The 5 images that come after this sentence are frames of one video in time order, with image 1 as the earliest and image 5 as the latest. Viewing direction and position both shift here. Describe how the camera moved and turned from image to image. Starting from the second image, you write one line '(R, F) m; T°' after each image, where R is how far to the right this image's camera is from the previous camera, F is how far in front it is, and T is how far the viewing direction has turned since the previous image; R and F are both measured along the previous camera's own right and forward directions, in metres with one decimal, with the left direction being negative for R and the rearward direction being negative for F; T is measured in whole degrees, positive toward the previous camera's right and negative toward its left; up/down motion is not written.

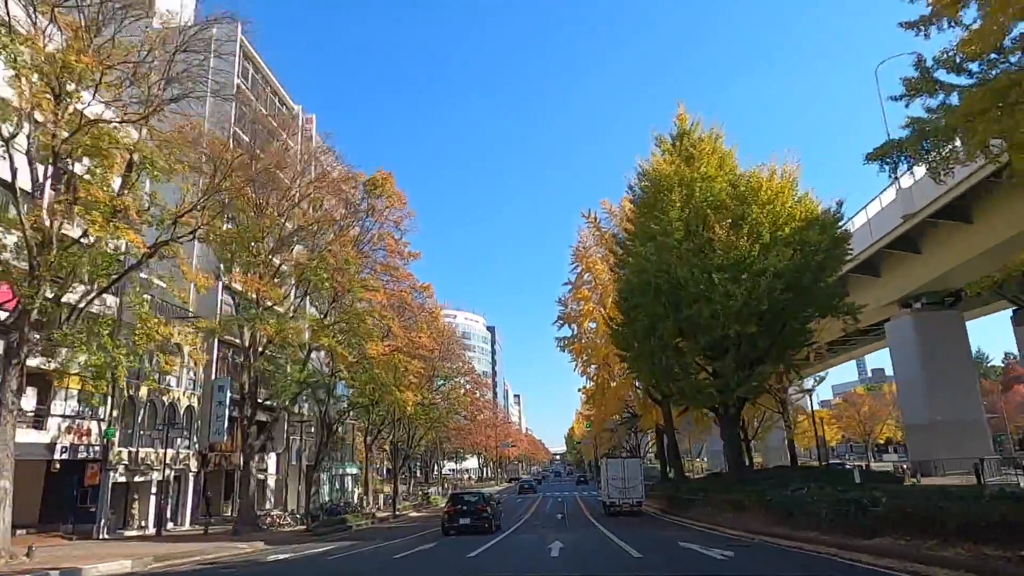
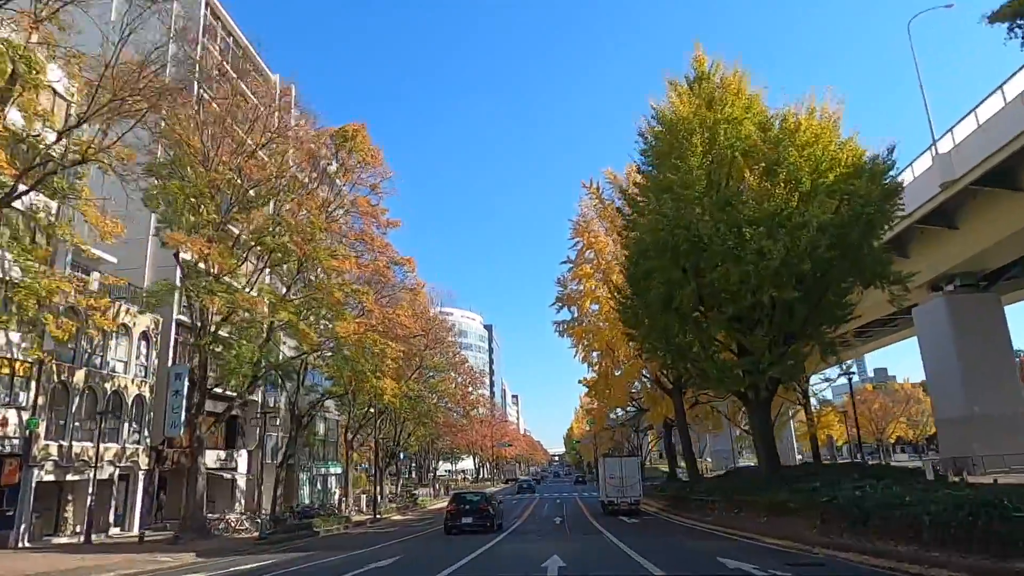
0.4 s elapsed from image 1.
(+0.3, +3.5) m; 0°
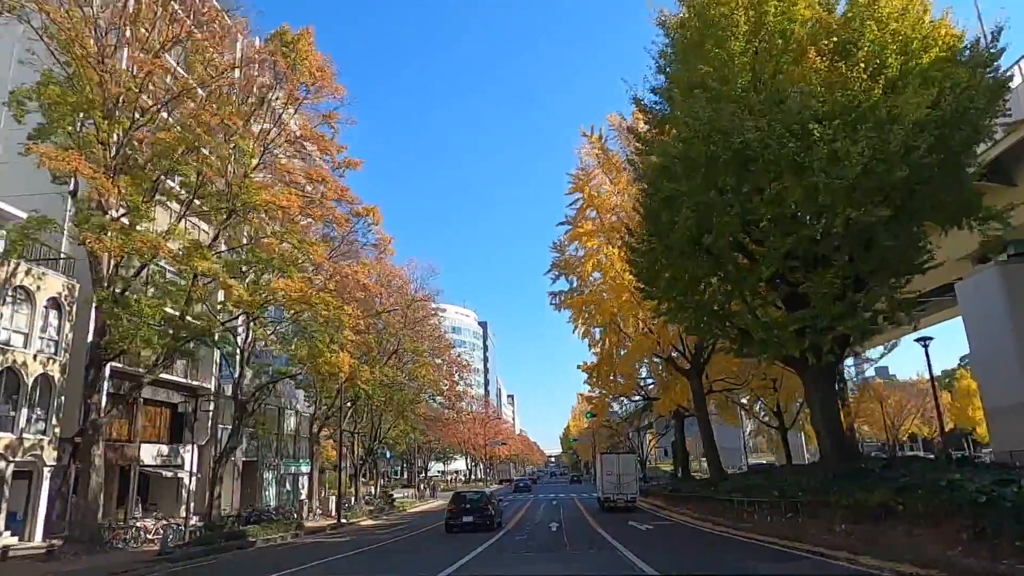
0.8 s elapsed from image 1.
(+0.4, +4.7) m; 0°
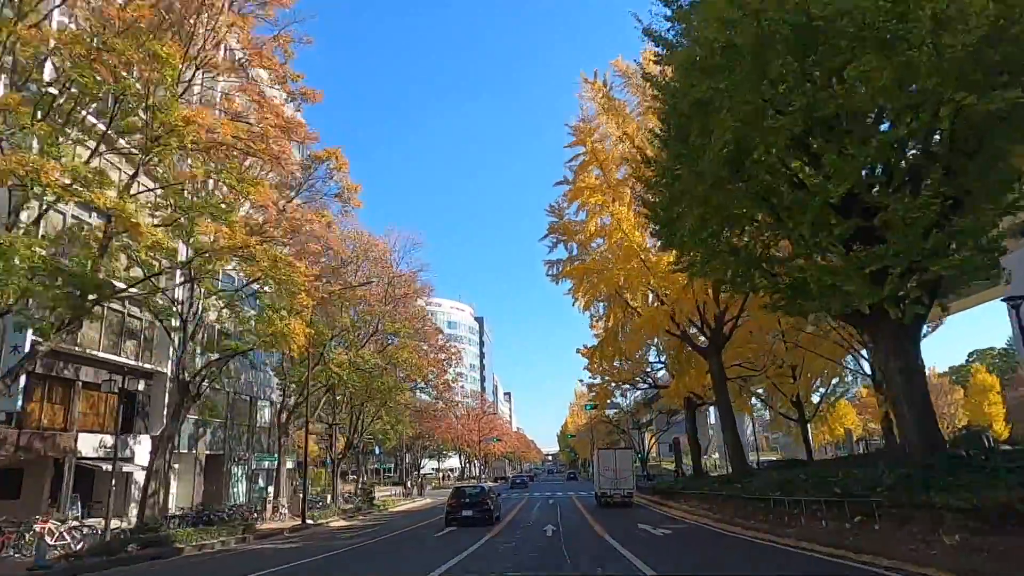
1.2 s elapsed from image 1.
(+0.3, +3.5) m; 0°
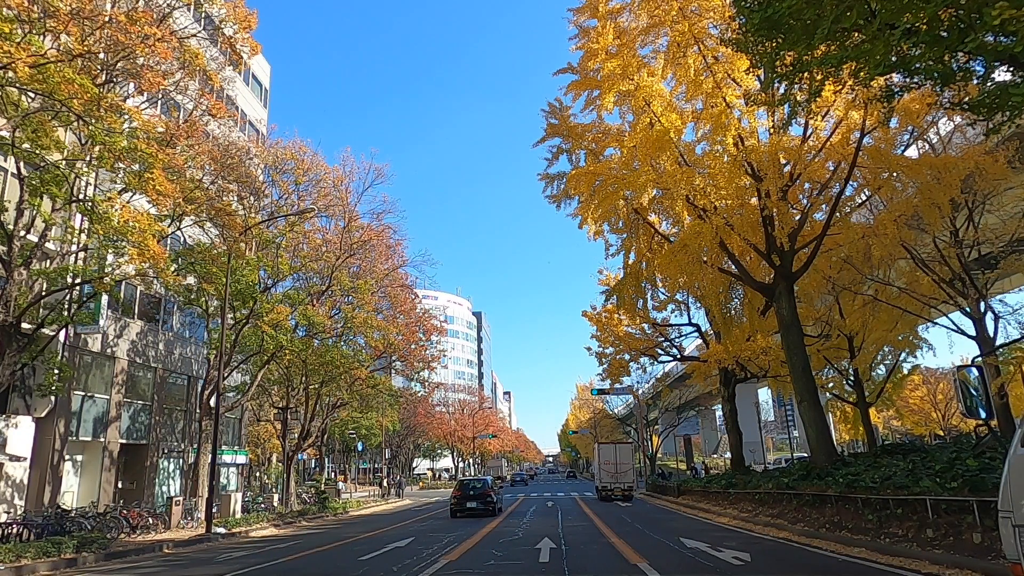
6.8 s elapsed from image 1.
(+0.5, +6.5) m; 0°
